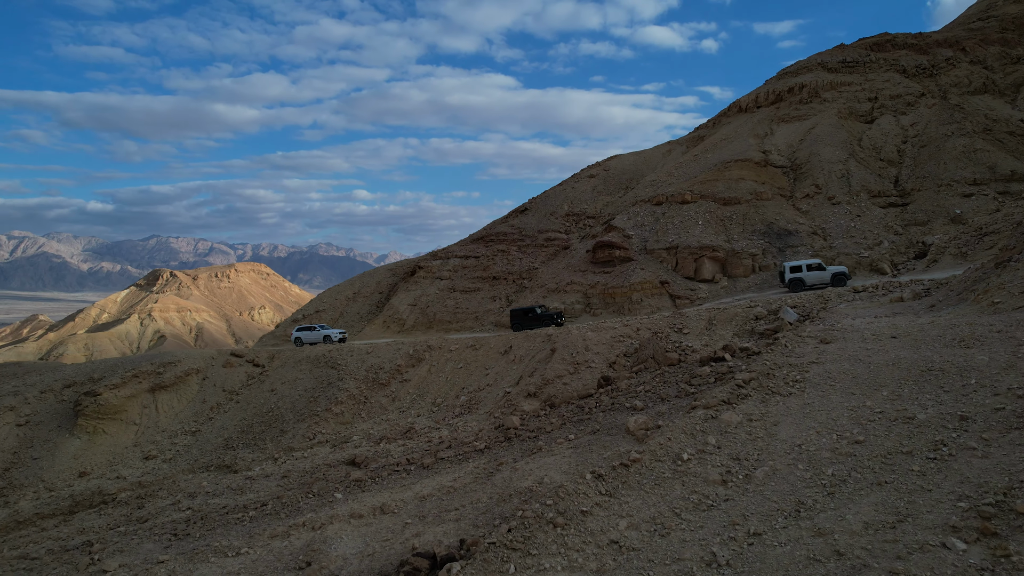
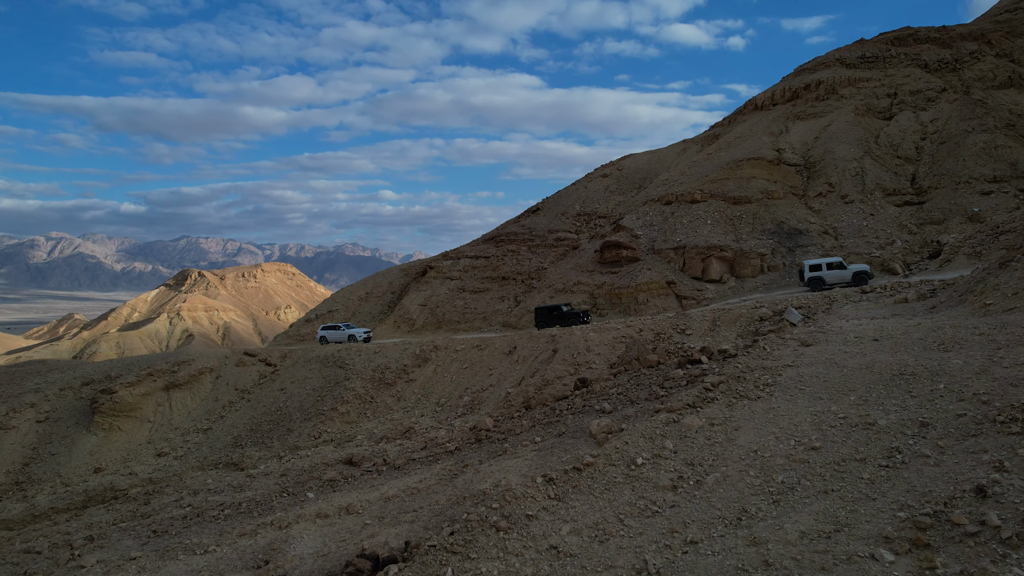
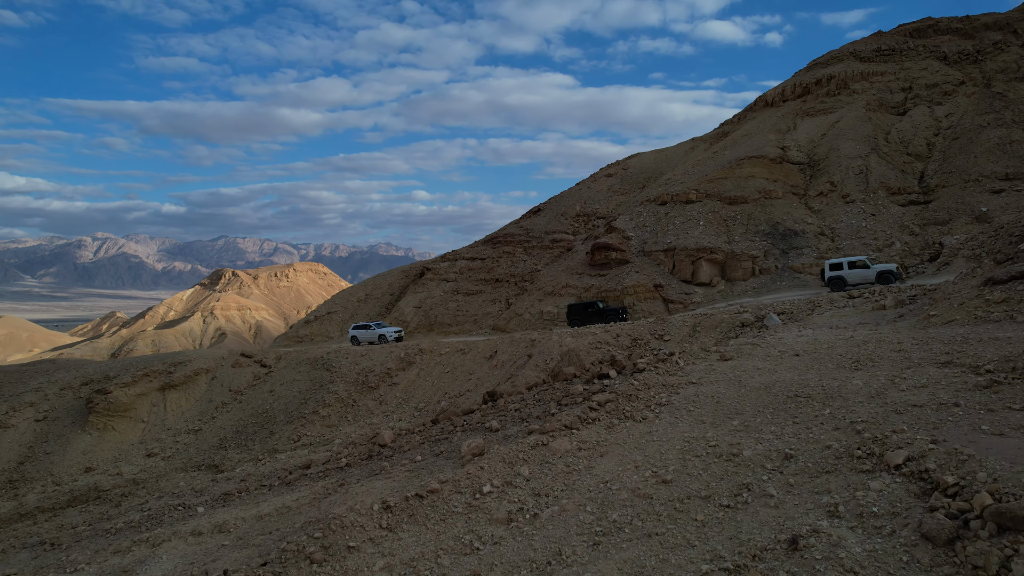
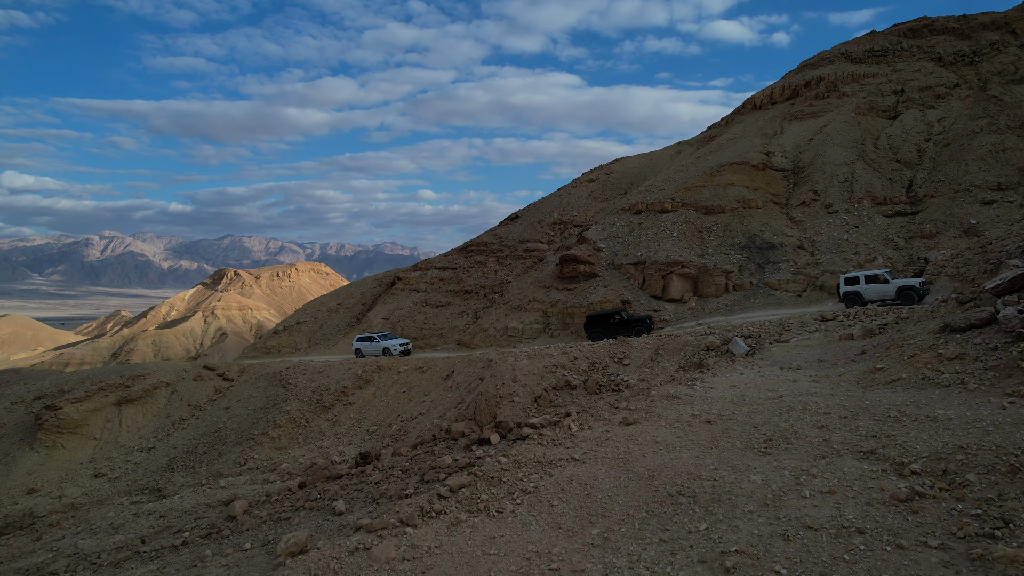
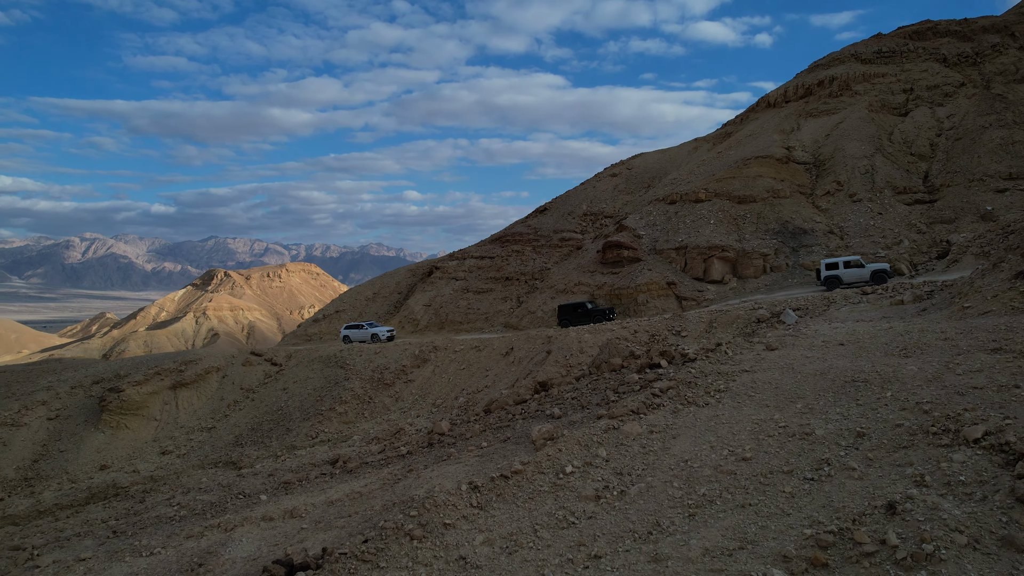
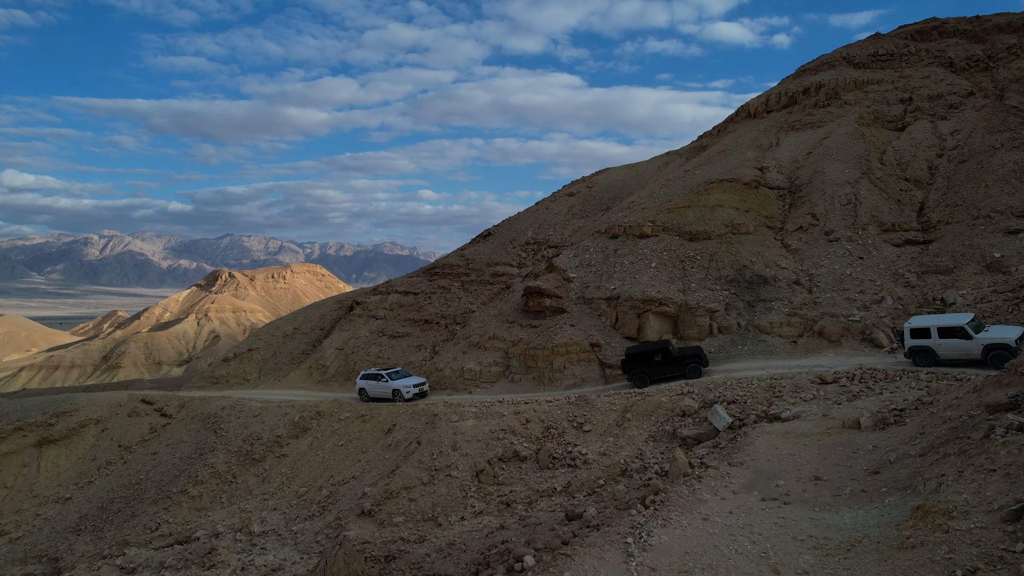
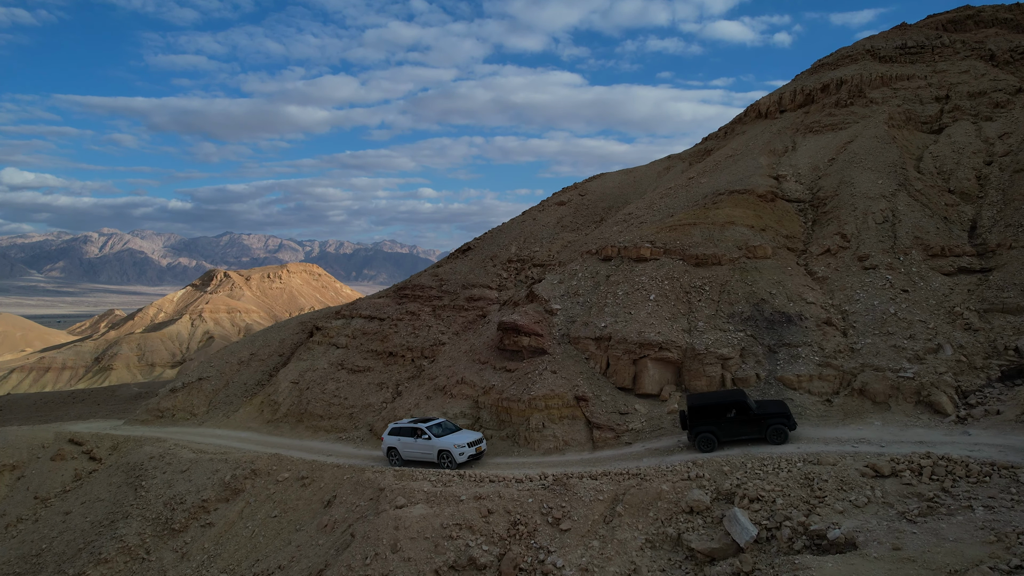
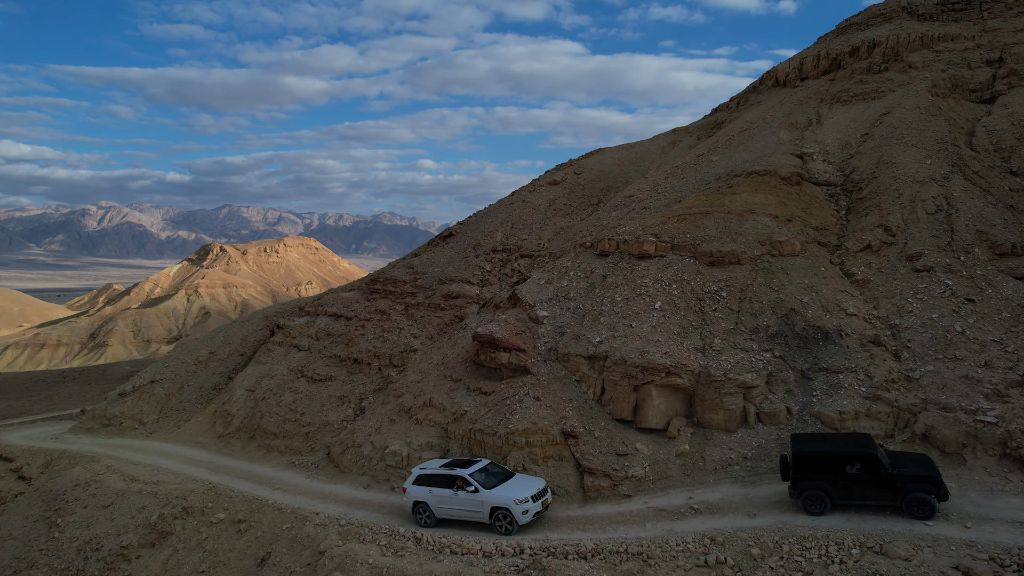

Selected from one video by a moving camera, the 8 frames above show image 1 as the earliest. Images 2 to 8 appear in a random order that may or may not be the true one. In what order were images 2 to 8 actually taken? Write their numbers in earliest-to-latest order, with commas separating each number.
2, 5, 3, 4, 6, 7, 8
